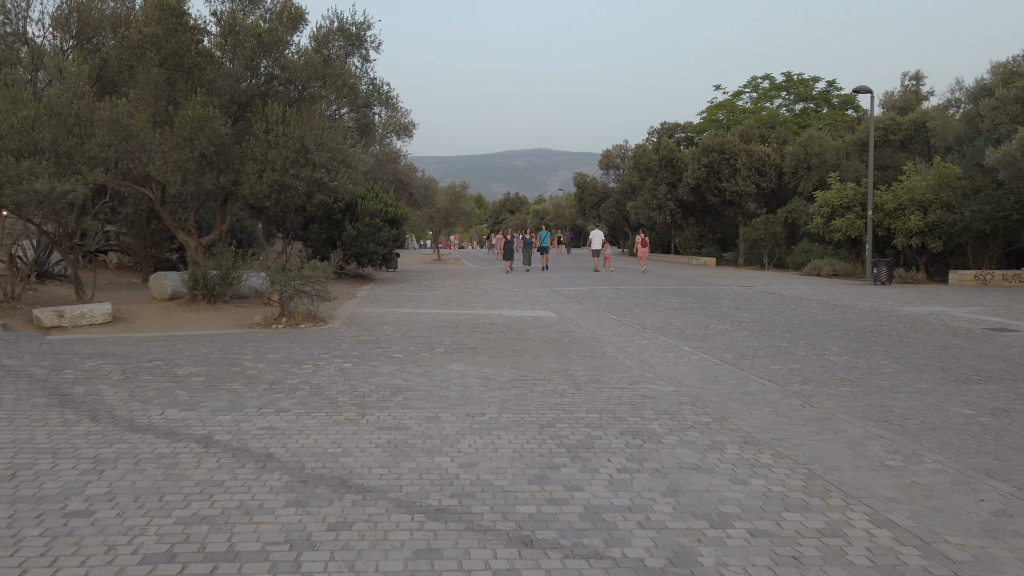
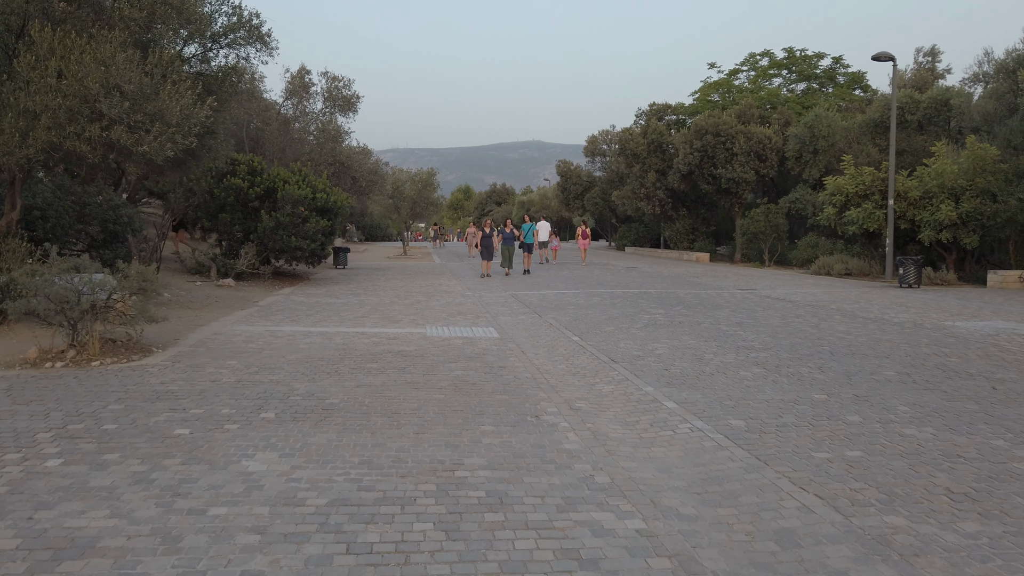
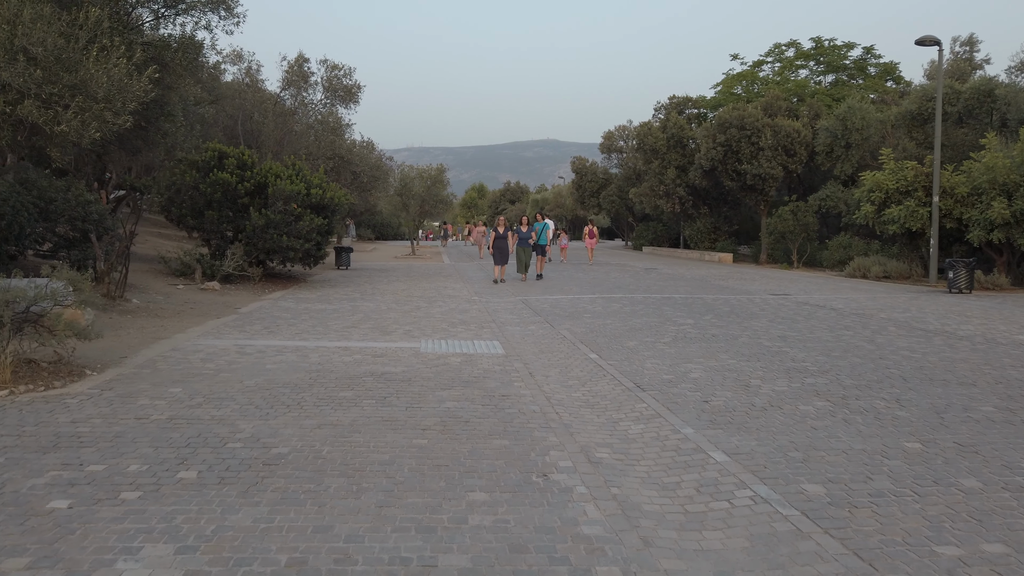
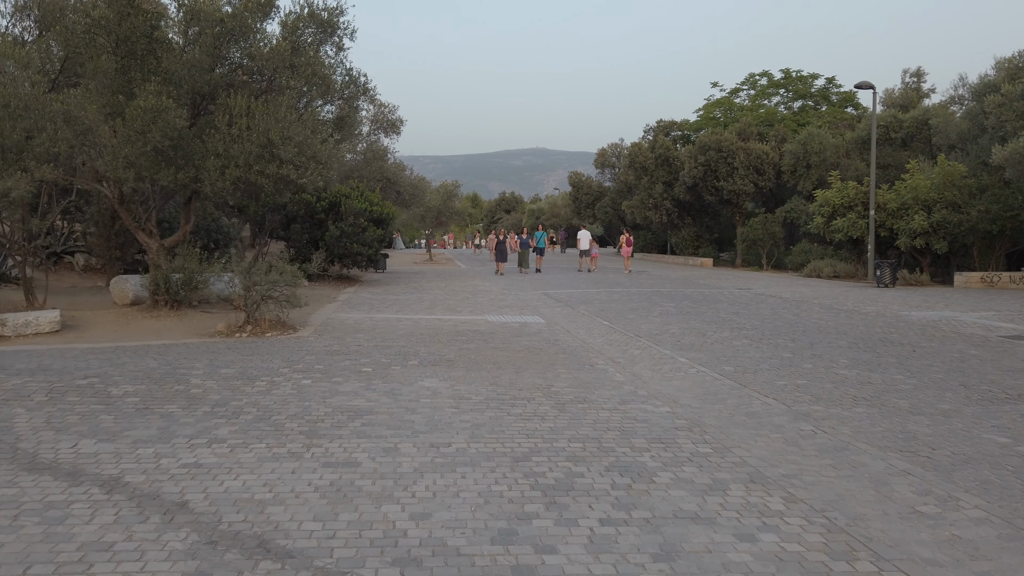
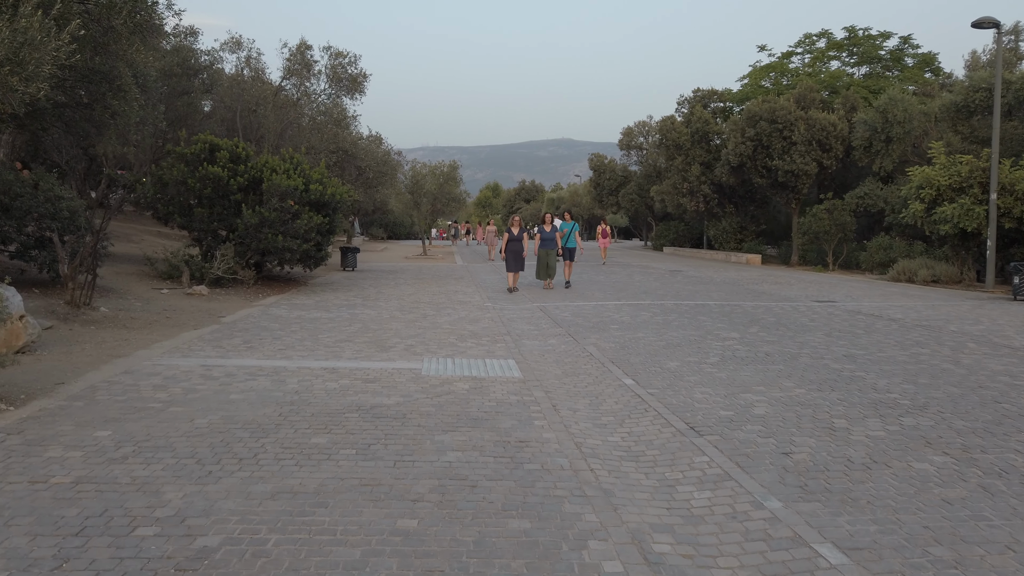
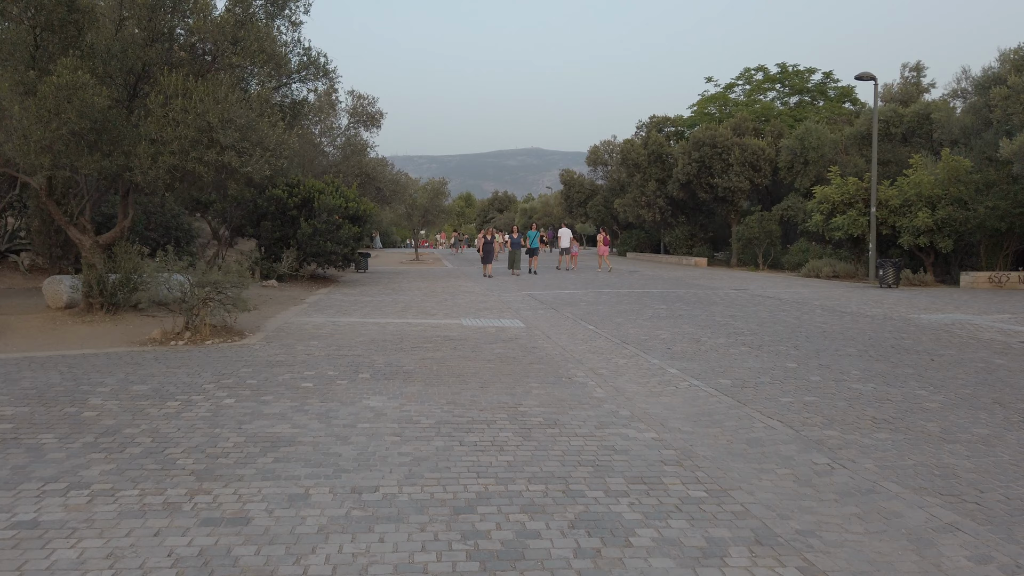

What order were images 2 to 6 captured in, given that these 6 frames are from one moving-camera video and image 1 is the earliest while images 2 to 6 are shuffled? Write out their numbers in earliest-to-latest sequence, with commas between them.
4, 6, 2, 3, 5
